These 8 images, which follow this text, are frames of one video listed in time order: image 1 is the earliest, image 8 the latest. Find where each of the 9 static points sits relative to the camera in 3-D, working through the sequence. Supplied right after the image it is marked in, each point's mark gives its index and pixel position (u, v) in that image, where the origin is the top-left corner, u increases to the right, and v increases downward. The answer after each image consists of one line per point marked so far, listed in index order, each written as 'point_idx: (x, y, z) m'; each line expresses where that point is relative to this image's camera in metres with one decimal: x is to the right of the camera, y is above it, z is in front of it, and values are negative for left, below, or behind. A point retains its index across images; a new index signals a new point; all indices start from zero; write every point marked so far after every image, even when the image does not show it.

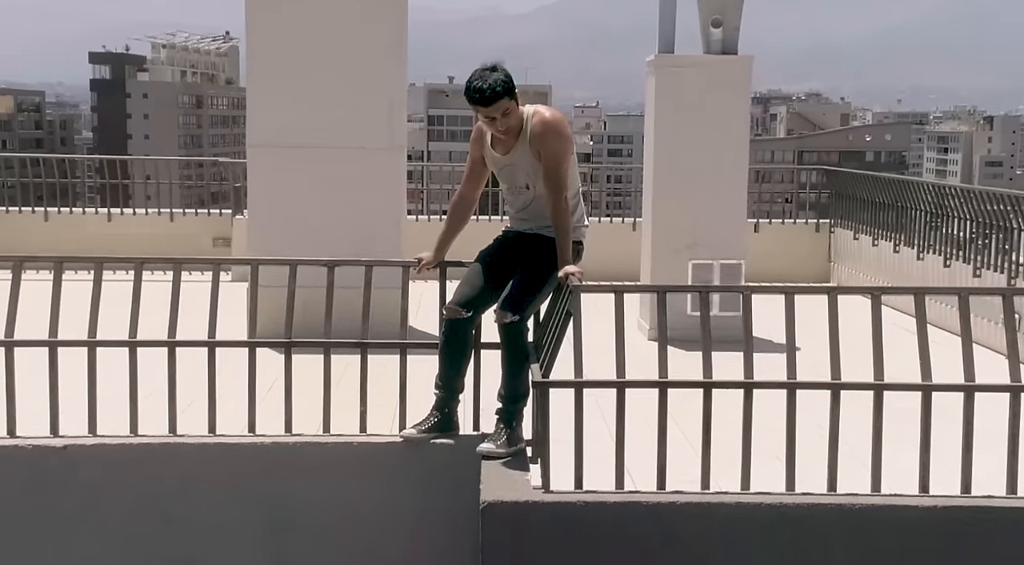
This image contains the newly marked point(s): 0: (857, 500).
0: (+1.1, -0.7, +3.6) m
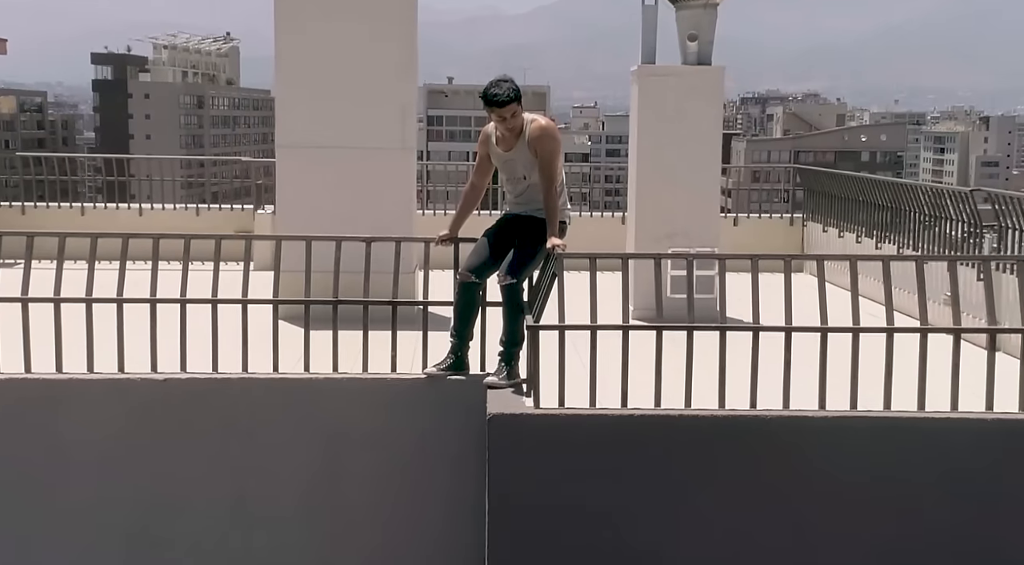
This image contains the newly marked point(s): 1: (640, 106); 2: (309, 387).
0: (+1.1, -0.6, +4.8) m
1: (+1.1, +1.5, +9.8) m
2: (-1.0, -0.5, +5.2) m
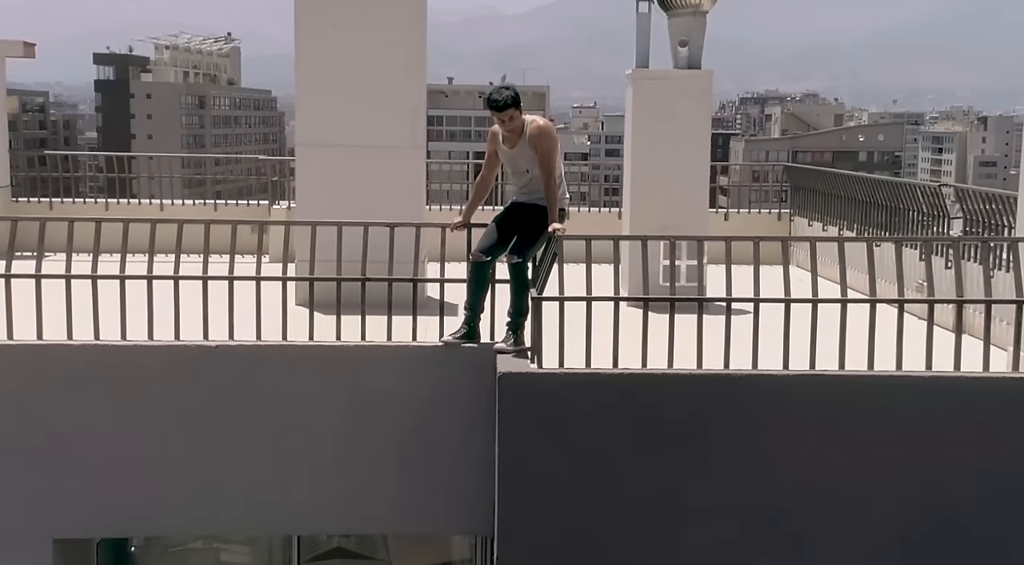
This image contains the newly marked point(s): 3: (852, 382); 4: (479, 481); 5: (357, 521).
0: (+1.2, -0.5, +5.5) m
1: (+1.2, +1.7, +10.6) m
2: (-0.9, -0.4, +5.9) m
3: (+1.7, -0.5, +5.4) m
4: (-0.2, -1.1, +6.0) m
5: (-0.9, -1.3, +6.0) m
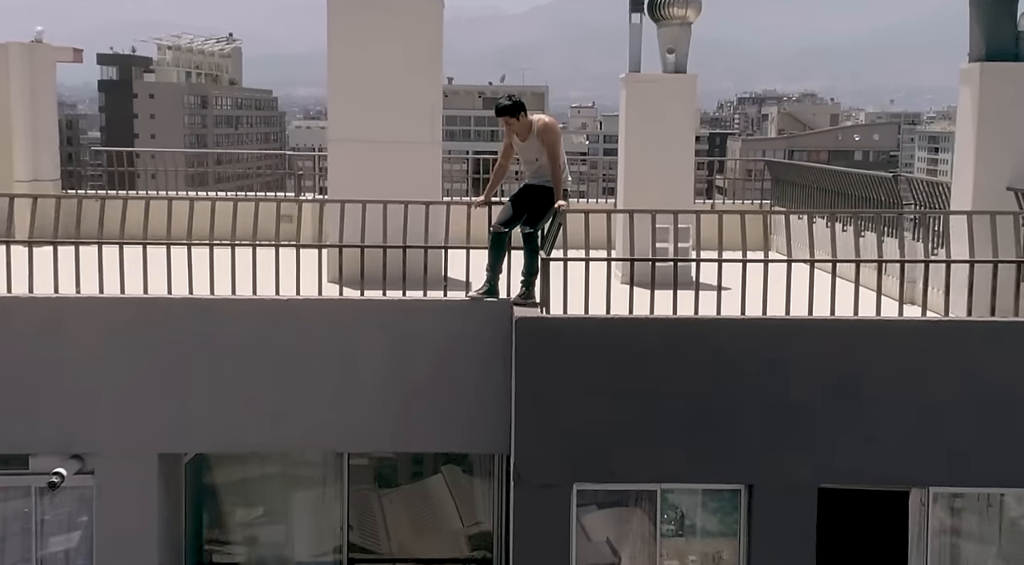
0: (+1.2, -0.2, +7.0) m
1: (+1.2, +1.9, +12.0) m
2: (-0.9, -0.1, +7.4) m
3: (+1.8, -0.3, +6.8) m
4: (-0.1, -0.8, +7.5) m
5: (-0.8, -1.0, +7.5) m
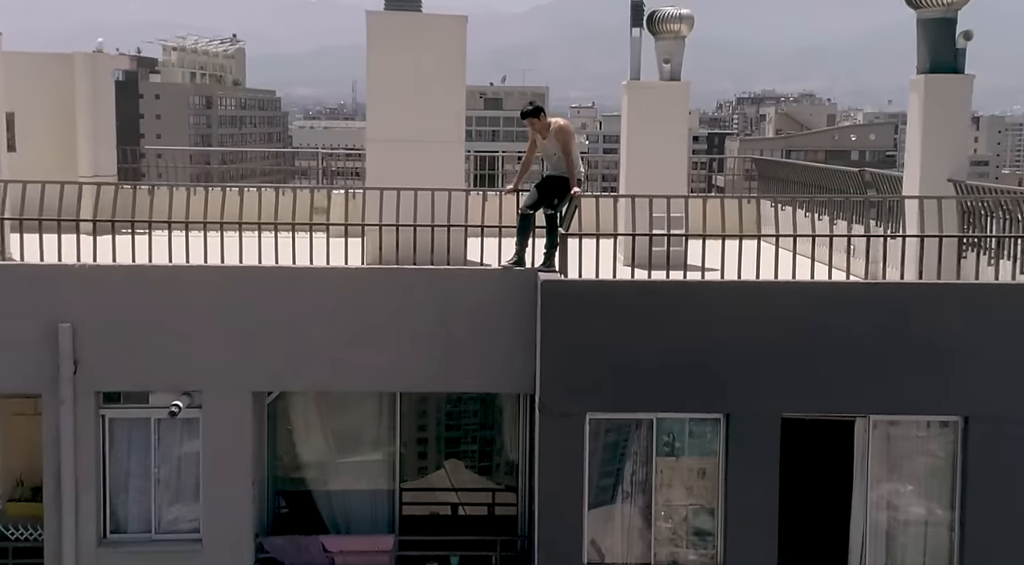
0: (+1.4, 0.0, +8.7) m
1: (+1.4, +2.1, +13.8) m
2: (-0.7, +0.1, +9.2) m
3: (+2.0, -0.1, +8.6) m
4: (+0.1, -0.6, +9.2) m
5: (-0.6, -0.8, +9.2) m
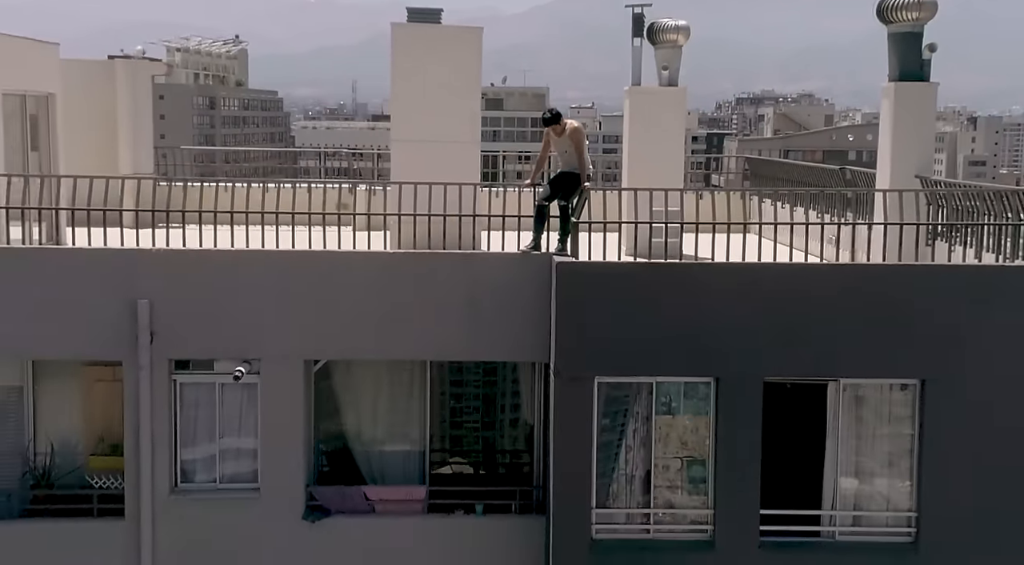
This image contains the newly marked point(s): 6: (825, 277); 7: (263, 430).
0: (+1.6, +0.2, +10.1) m
1: (+1.6, +2.3, +15.2) m
2: (-0.5, +0.2, +10.5) m
3: (+2.1, +0.1, +9.9) m
4: (+0.3, -0.5, +10.6) m
5: (-0.4, -0.6, +10.6) m
6: (+2.8, 0.0, +9.9) m
7: (-2.3, -1.4, +10.5) m
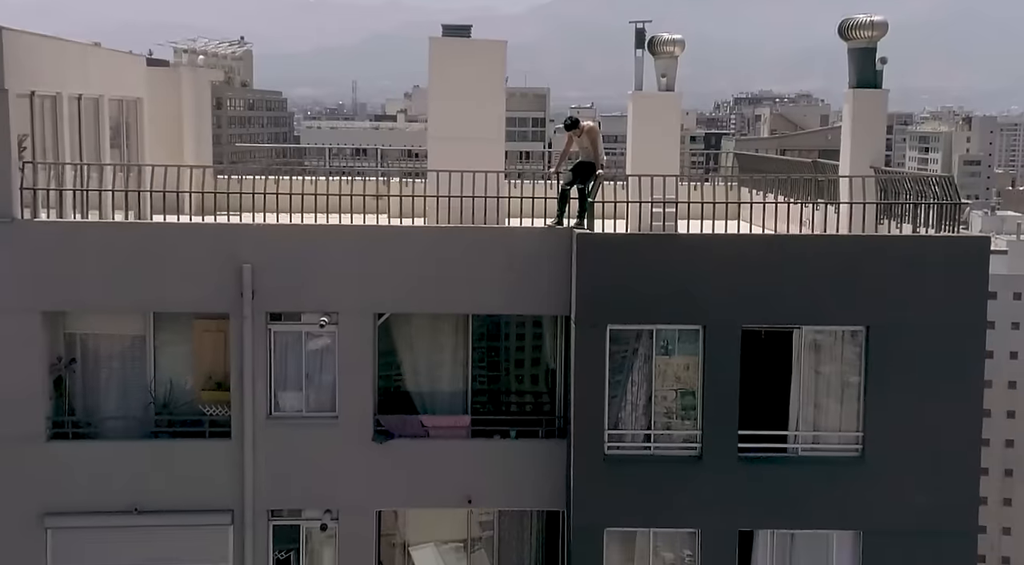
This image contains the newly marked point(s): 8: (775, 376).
0: (+1.9, +0.5, +12.7) m
1: (+1.9, +2.6, +17.7) m
2: (-0.2, +0.6, +13.1) m
3: (+2.4, +0.5, +12.5) m
4: (+0.6, -0.1, +13.2) m
5: (-0.1, -0.3, +13.2) m
6: (+3.1, +0.4, +12.5) m
7: (-2.0, -1.0, +13.0) m
8: (+3.0, -1.1, +12.9) m
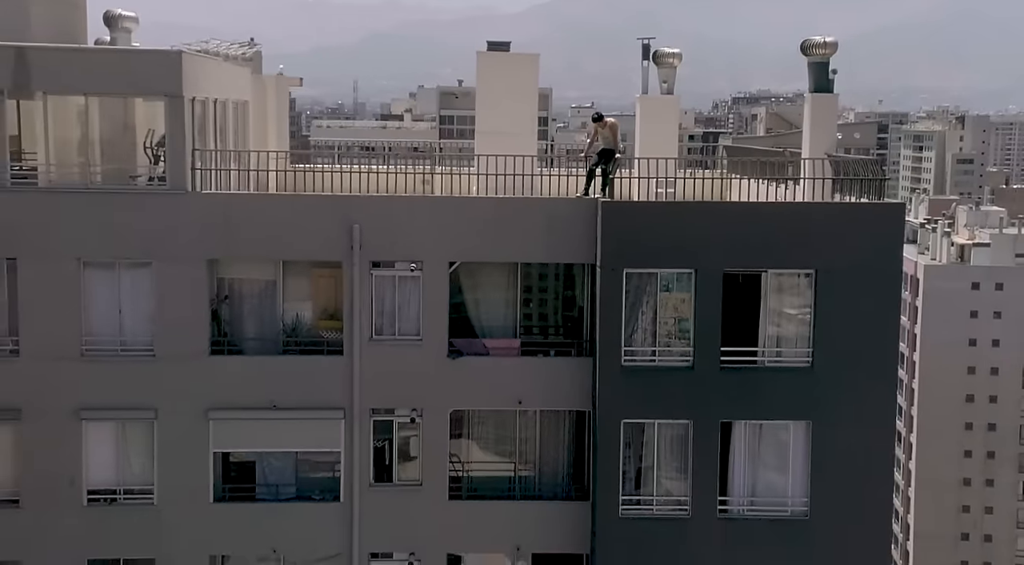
0: (+2.6, +1.2, +17.1) m
1: (+2.5, +3.3, +22.1) m
2: (+0.4, +1.3, +17.5) m
3: (+3.1, +1.2, +16.9) m
4: (+1.2, +0.6, +17.6) m
5: (+0.5, +0.4, +17.6) m
6: (+3.7, +1.1, +16.9) m
7: (-1.4, -0.3, +17.4) m
8: (+3.6, -0.4, +17.3) m
